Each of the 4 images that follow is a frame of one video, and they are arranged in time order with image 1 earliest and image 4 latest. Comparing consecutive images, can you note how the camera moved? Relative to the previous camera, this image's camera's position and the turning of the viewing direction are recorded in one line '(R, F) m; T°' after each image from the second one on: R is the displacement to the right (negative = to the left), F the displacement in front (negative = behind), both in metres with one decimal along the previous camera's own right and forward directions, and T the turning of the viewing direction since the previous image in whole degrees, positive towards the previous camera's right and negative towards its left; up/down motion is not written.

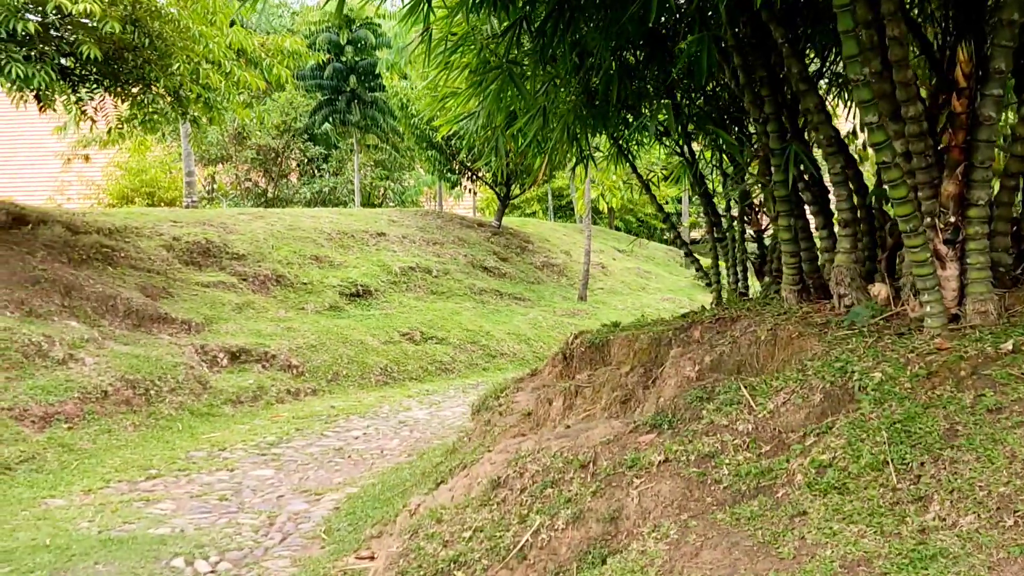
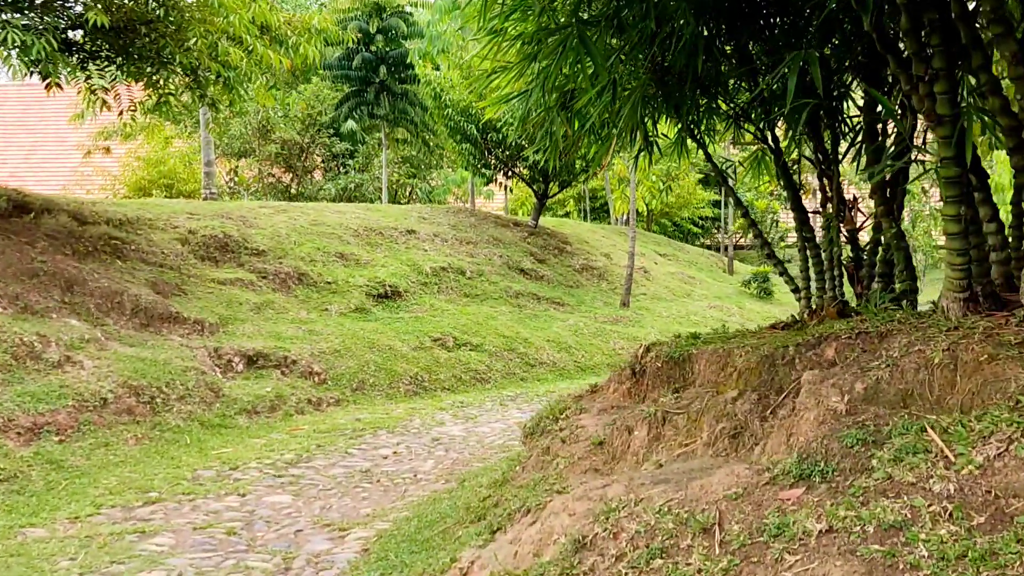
(-0.2, +0.8) m; -1°
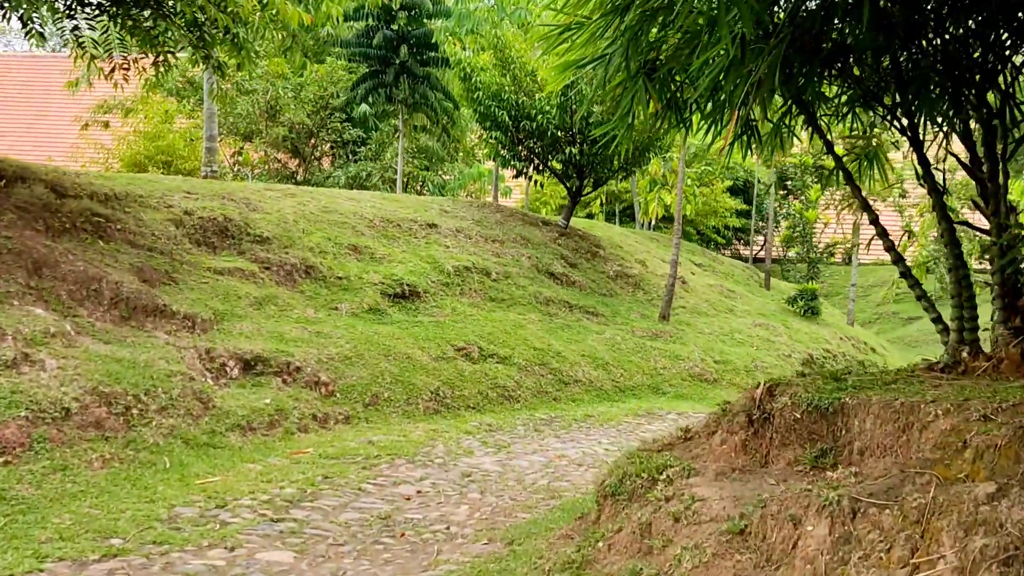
(-0.3, +1.1) m; 0°
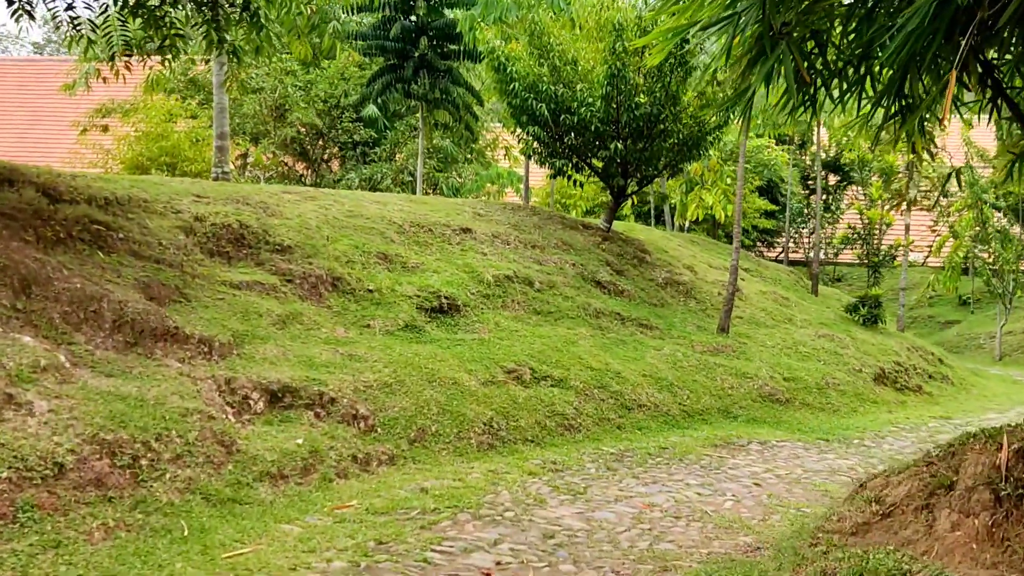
(-0.4, +1.0) m; 0°
